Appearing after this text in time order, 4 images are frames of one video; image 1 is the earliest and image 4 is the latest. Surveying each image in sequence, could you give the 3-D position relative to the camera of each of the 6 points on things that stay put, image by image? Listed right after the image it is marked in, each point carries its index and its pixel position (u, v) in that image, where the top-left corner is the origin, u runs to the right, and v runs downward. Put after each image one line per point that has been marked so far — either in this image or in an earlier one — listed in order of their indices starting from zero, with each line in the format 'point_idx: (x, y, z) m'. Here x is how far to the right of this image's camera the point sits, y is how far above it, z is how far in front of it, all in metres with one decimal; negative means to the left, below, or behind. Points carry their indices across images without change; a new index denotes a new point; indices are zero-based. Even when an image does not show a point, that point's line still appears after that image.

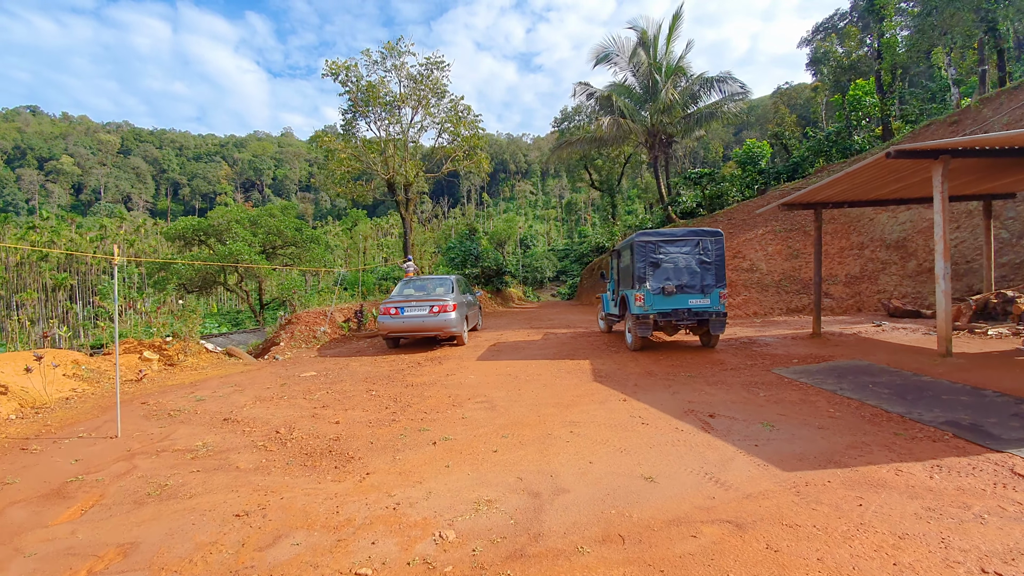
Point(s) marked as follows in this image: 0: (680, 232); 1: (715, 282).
0: (+2.2, +0.8, +8.4) m
1: (+2.6, +0.1, +8.3) m
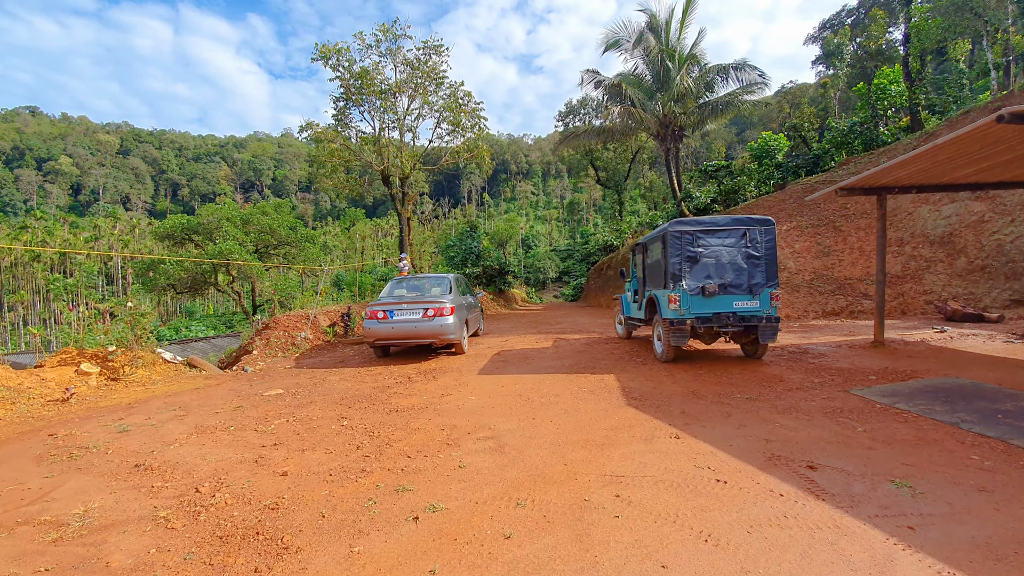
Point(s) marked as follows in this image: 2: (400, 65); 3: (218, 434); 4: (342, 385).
0: (+2.3, +0.8, +7.0) m
1: (+2.7, +0.1, +6.8) m
2: (-3.2, +6.5, +18.5) m
3: (-2.2, -1.1, +4.7) m
4: (-1.8, -1.0, +6.9) m
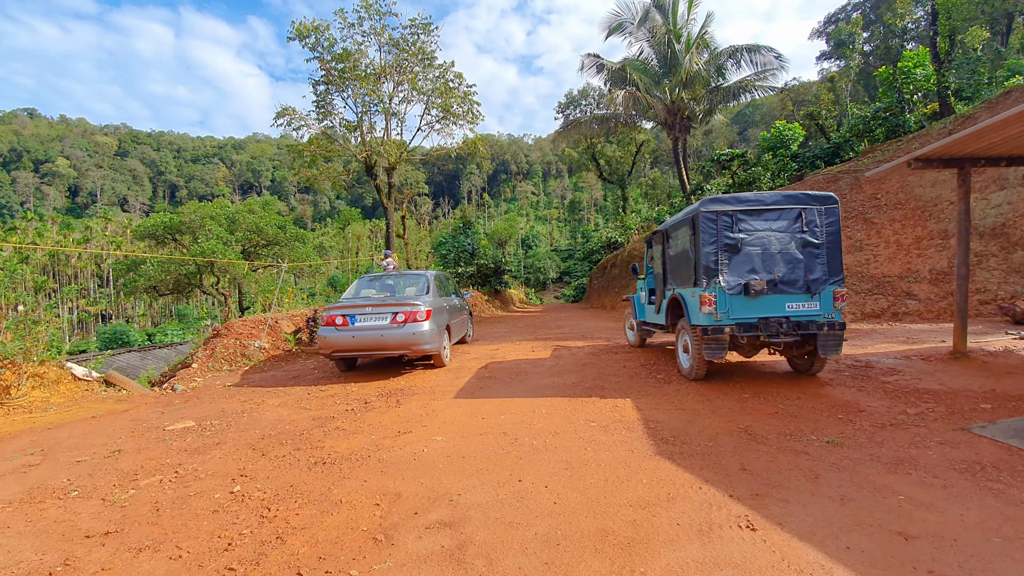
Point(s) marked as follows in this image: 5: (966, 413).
0: (+2.2, +0.8, +5.4) m
1: (+2.6, +0.1, +5.2) m
2: (-3.4, +6.4, +17.0) m
3: (-2.3, -1.1, +3.2) m
4: (-1.9, -1.0, +5.3) m
5: (+3.1, -0.8, +4.3) m
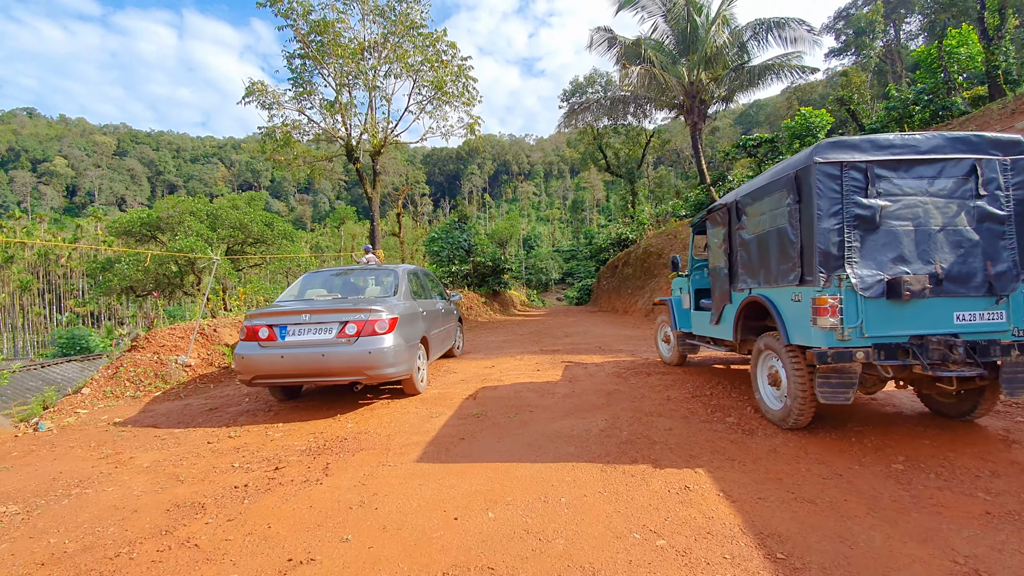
0: (+2.2, +0.8, +3.4) m
1: (+2.6, +0.1, +3.2) m
2: (-3.4, +6.4, +15.0) m
3: (-2.3, -1.1, +1.1) m
4: (-2.0, -1.0, +3.3) m
5: (+3.1, -0.8, +2.3) m
